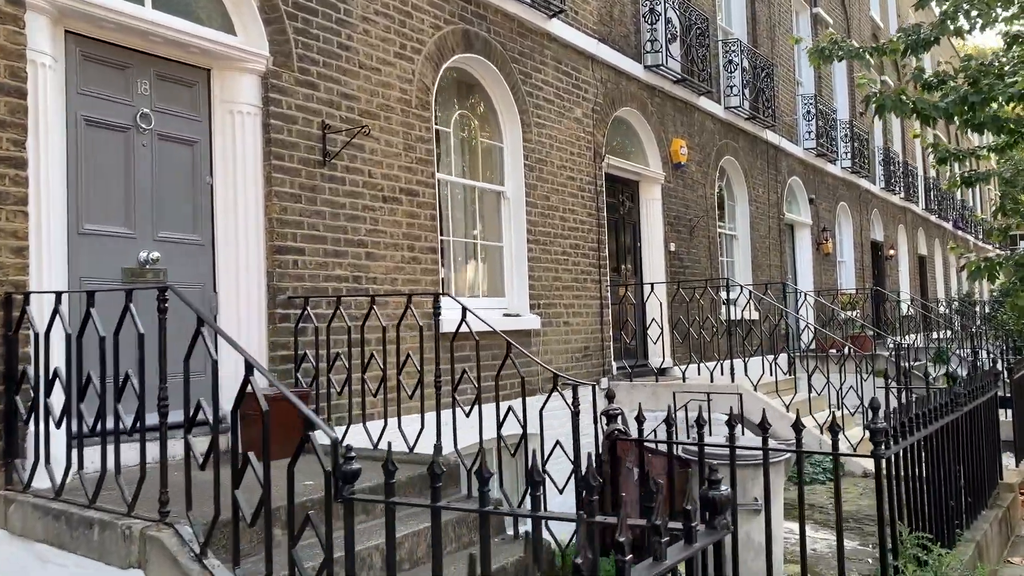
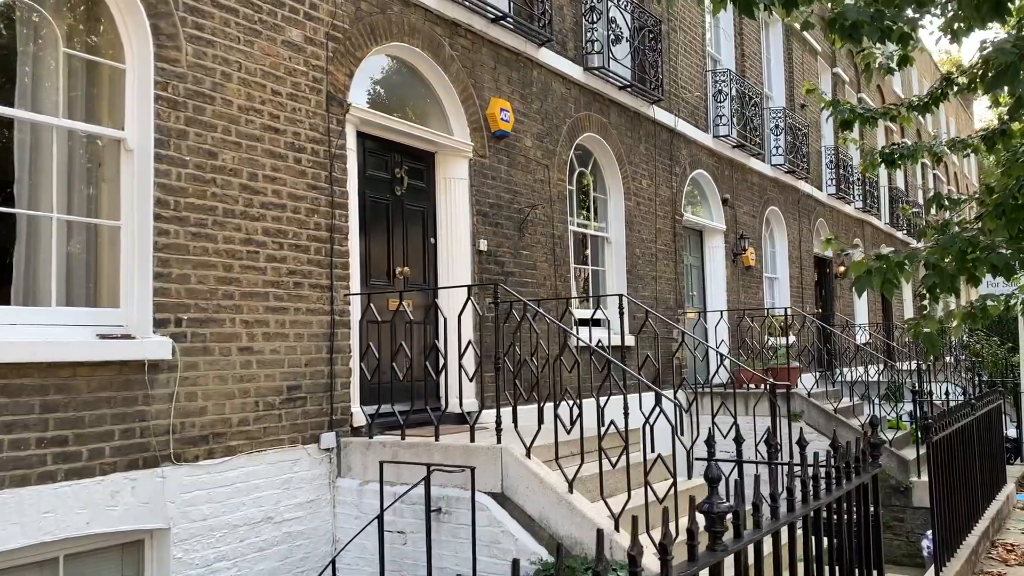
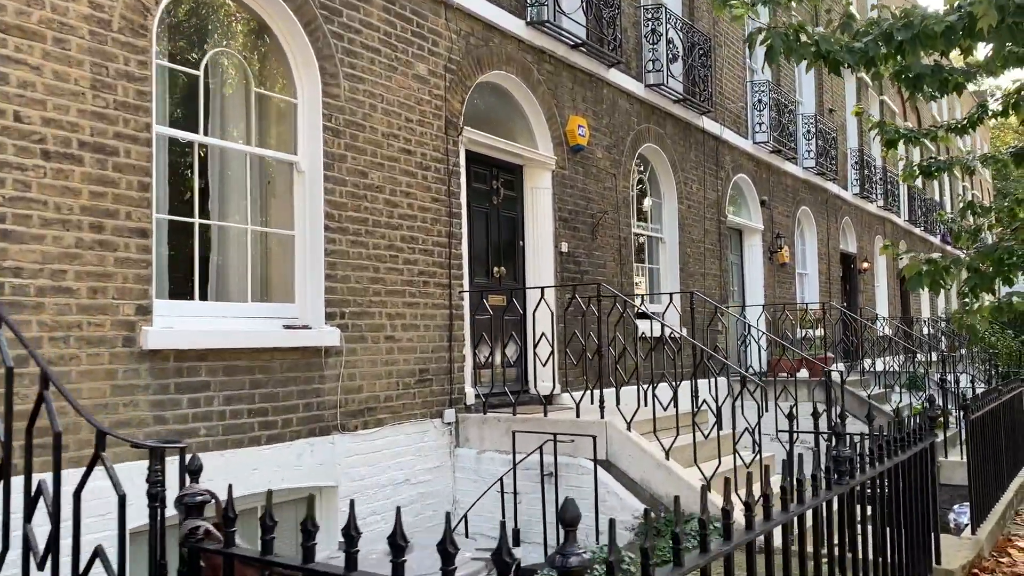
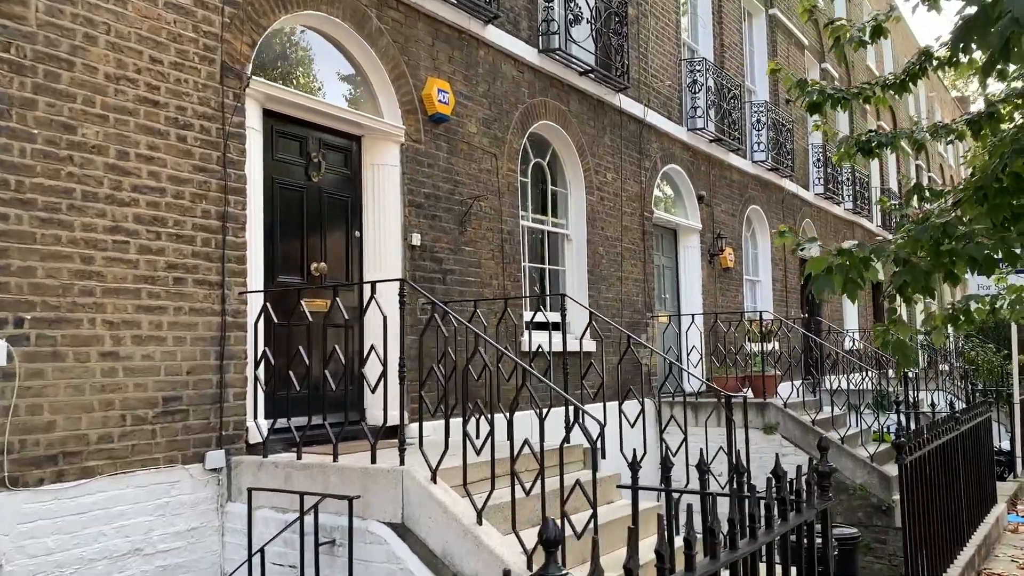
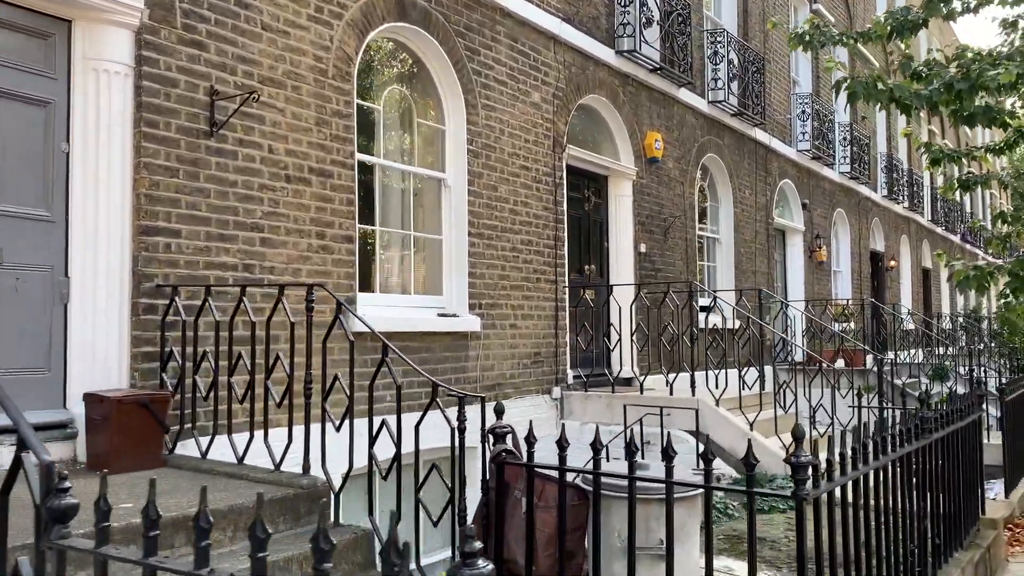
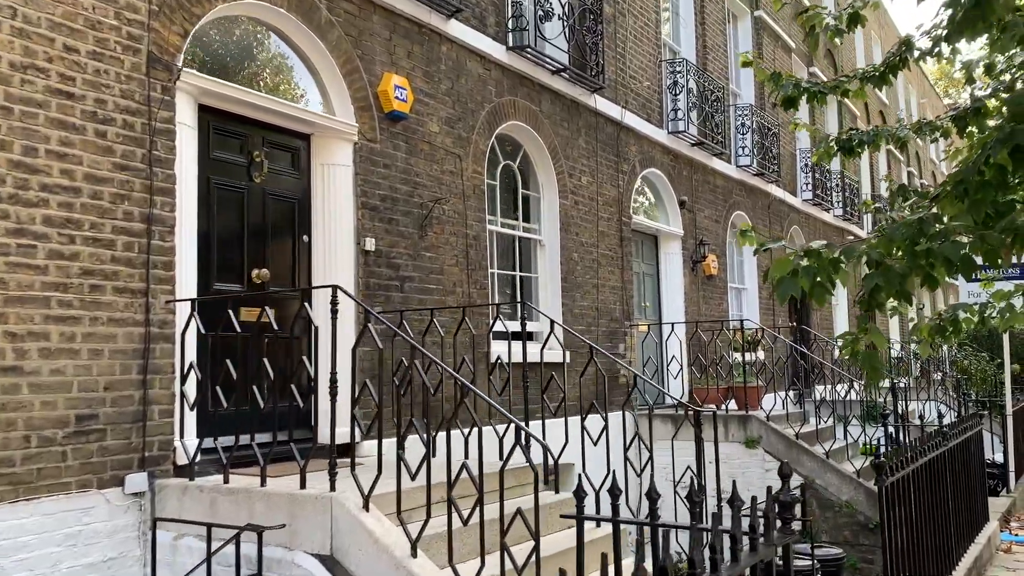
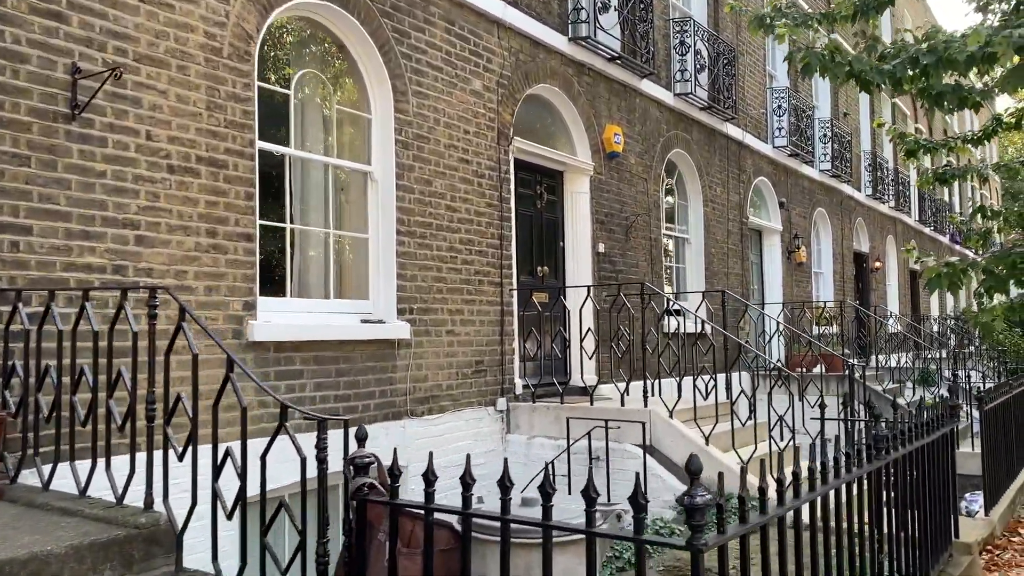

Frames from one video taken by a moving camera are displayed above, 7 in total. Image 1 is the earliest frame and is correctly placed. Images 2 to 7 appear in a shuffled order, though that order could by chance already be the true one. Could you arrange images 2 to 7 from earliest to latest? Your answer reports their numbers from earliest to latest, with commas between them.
5, 7, 3, 2, 4, 6
